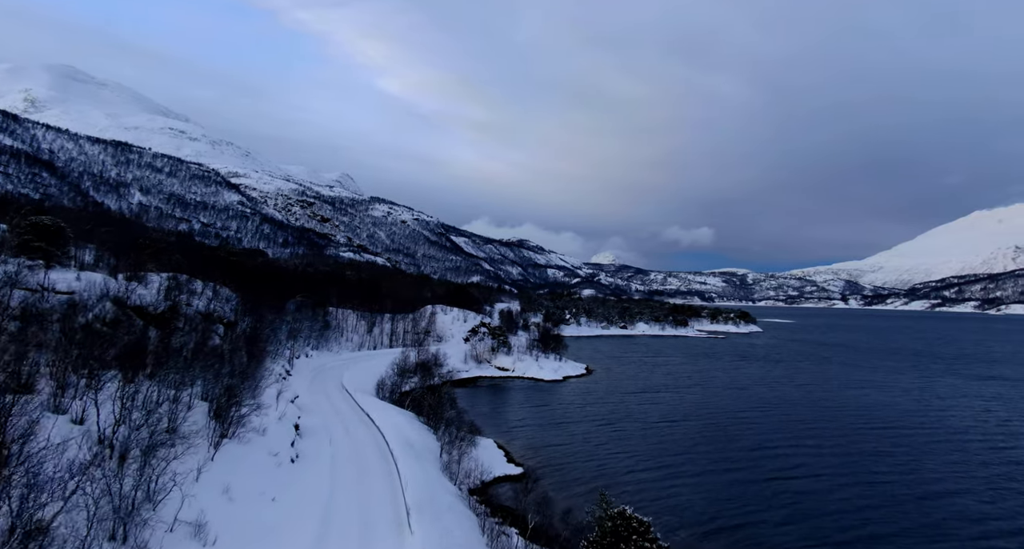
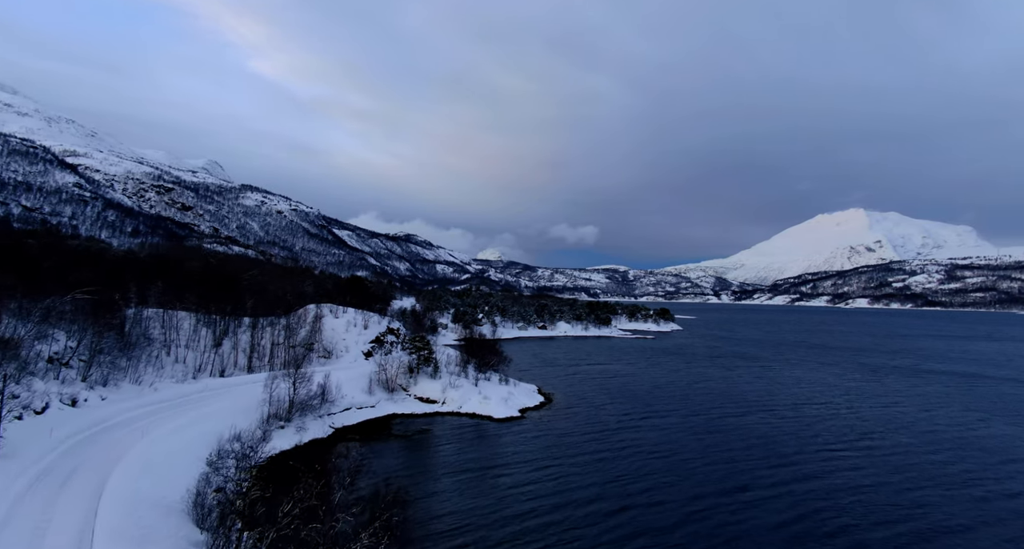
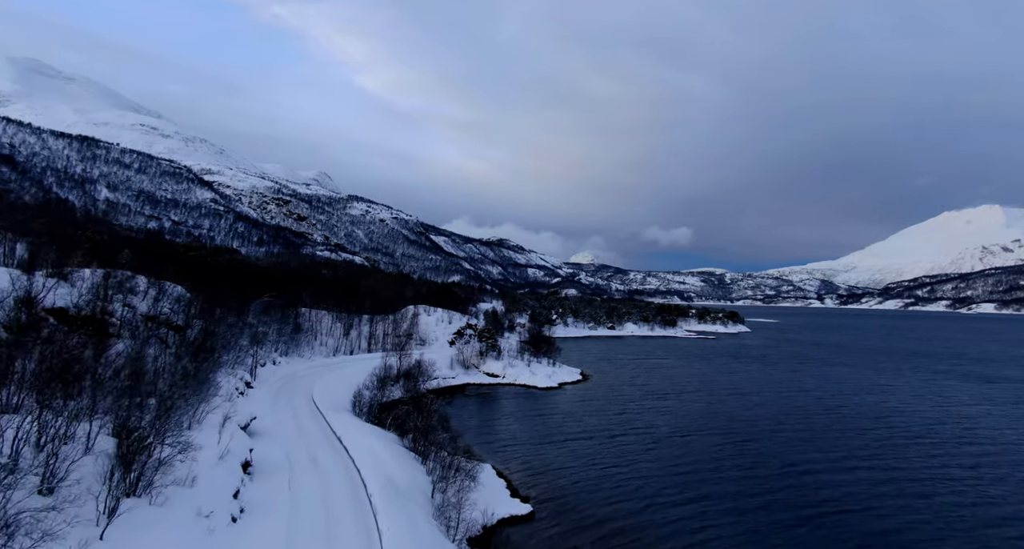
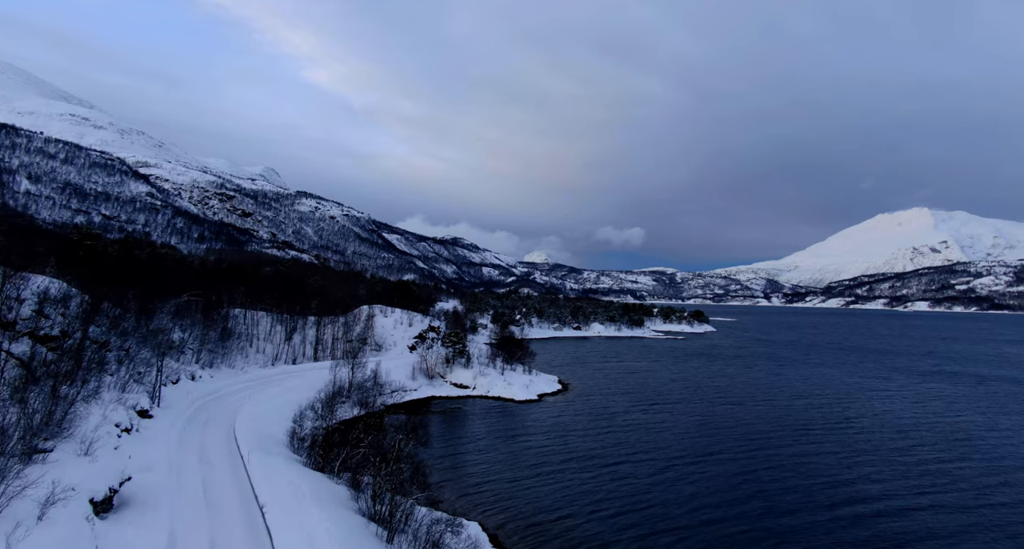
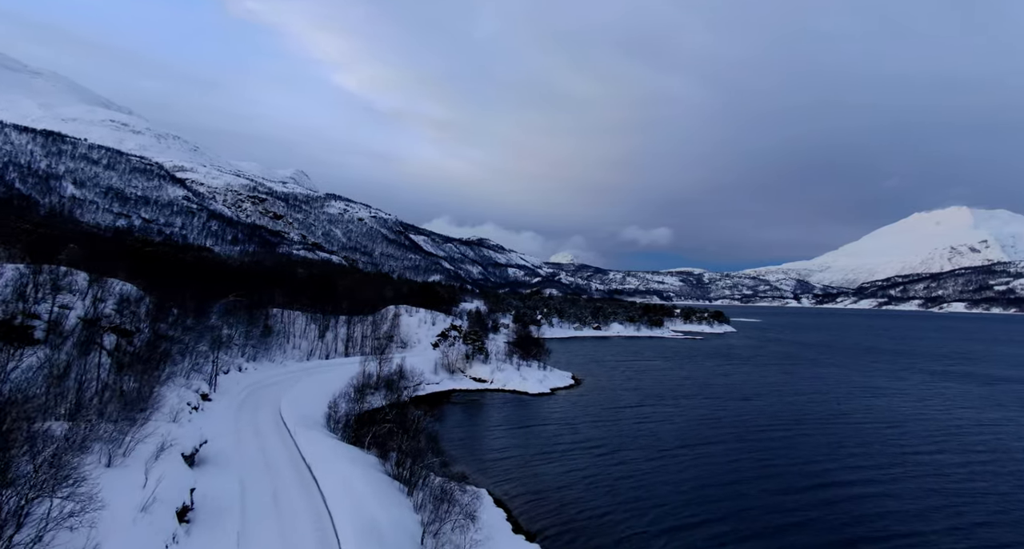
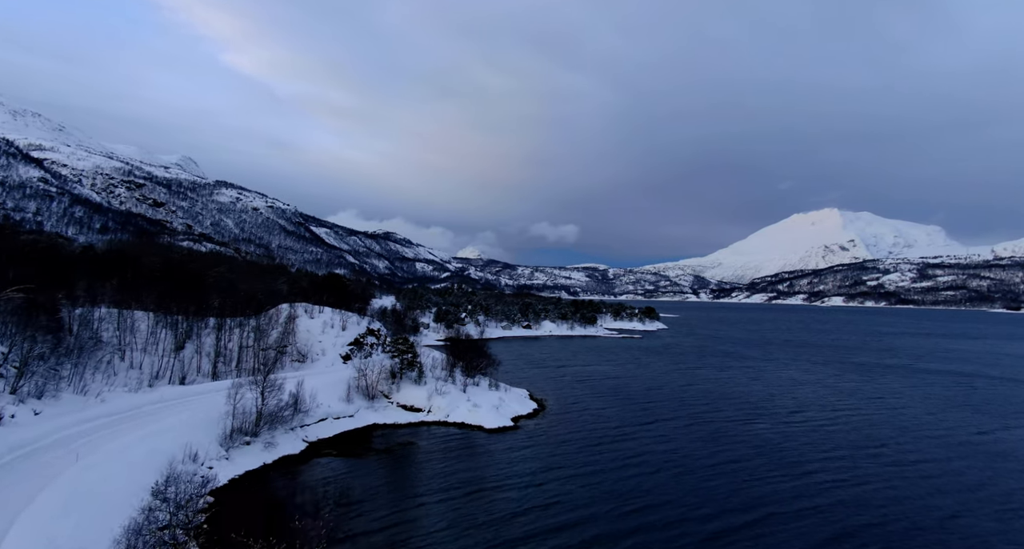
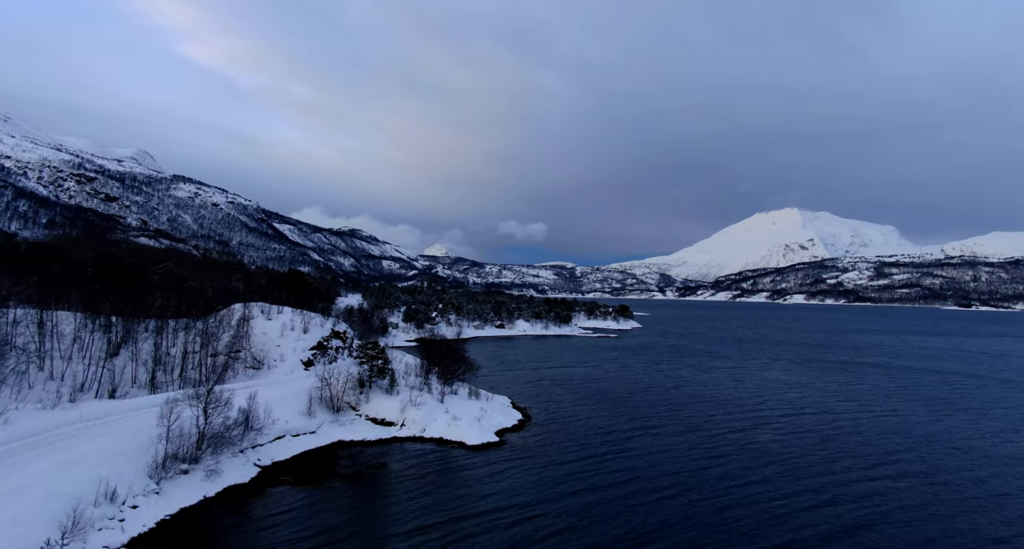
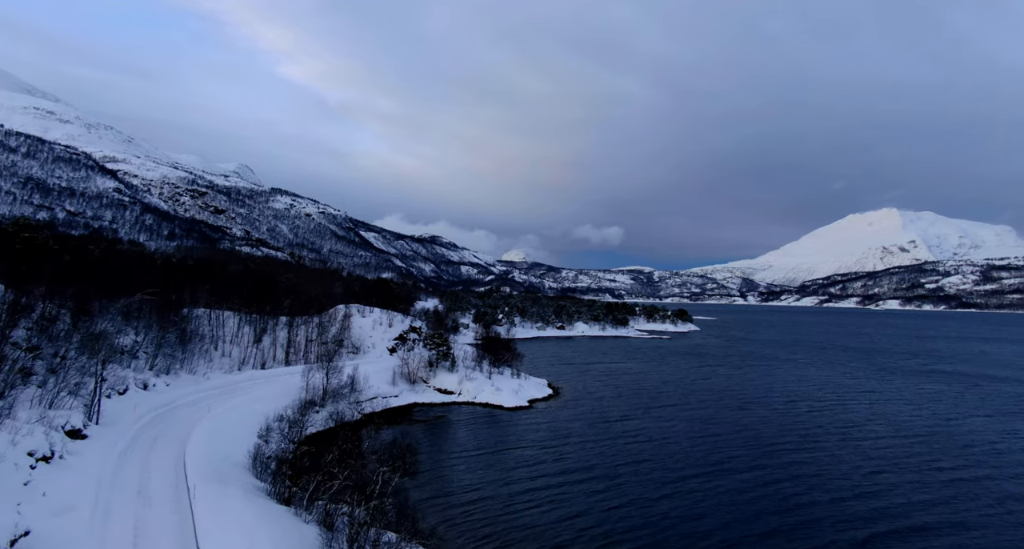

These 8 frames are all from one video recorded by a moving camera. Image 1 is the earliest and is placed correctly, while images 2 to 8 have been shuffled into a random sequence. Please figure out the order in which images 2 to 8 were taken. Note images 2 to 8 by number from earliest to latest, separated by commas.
3, 5, 4, 8, 2, 6, 7
